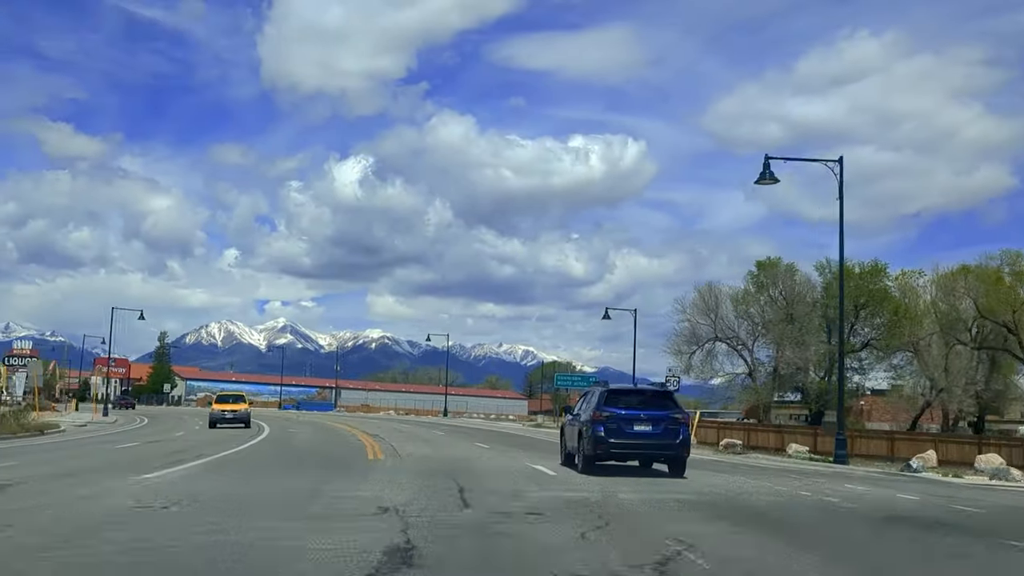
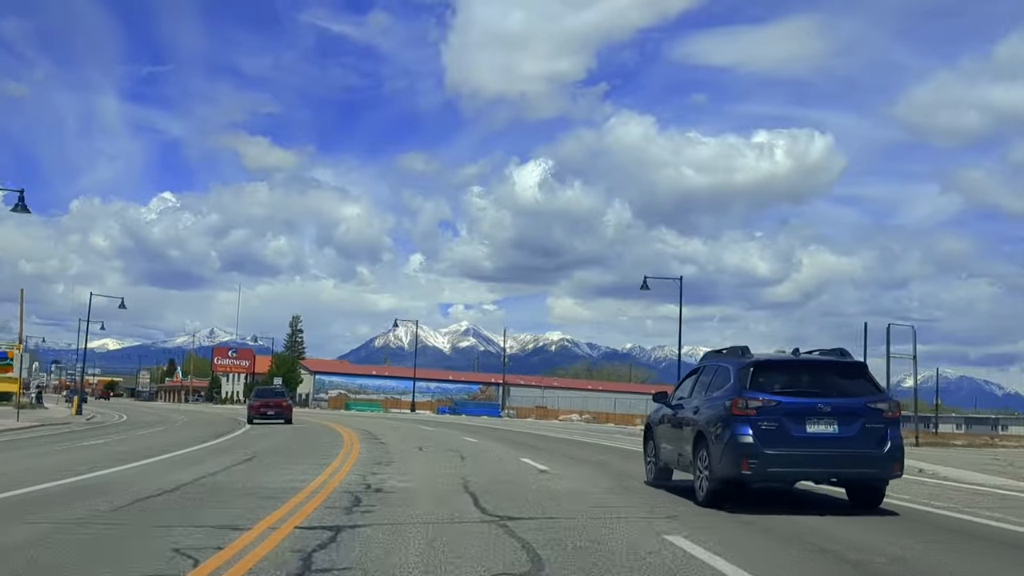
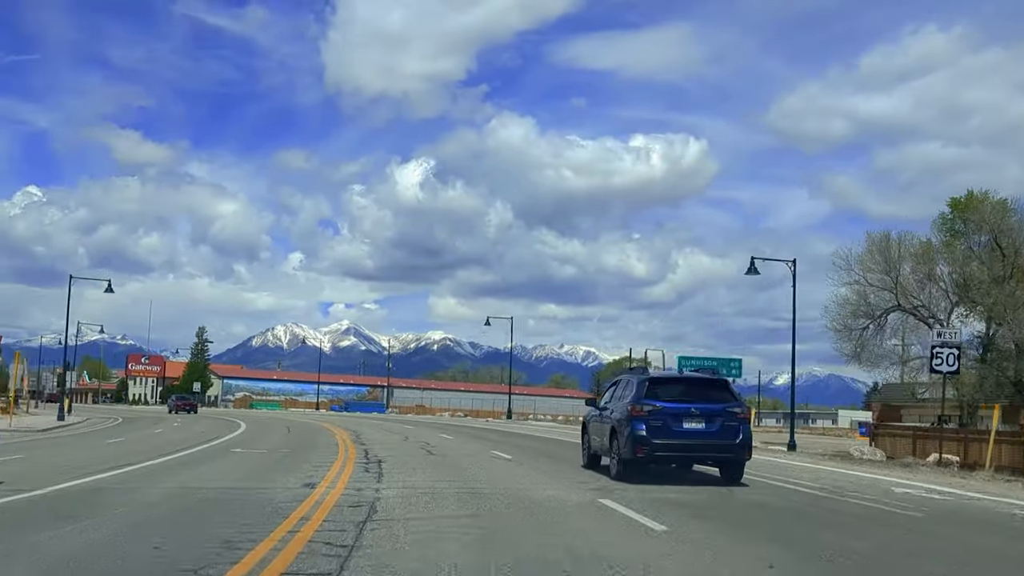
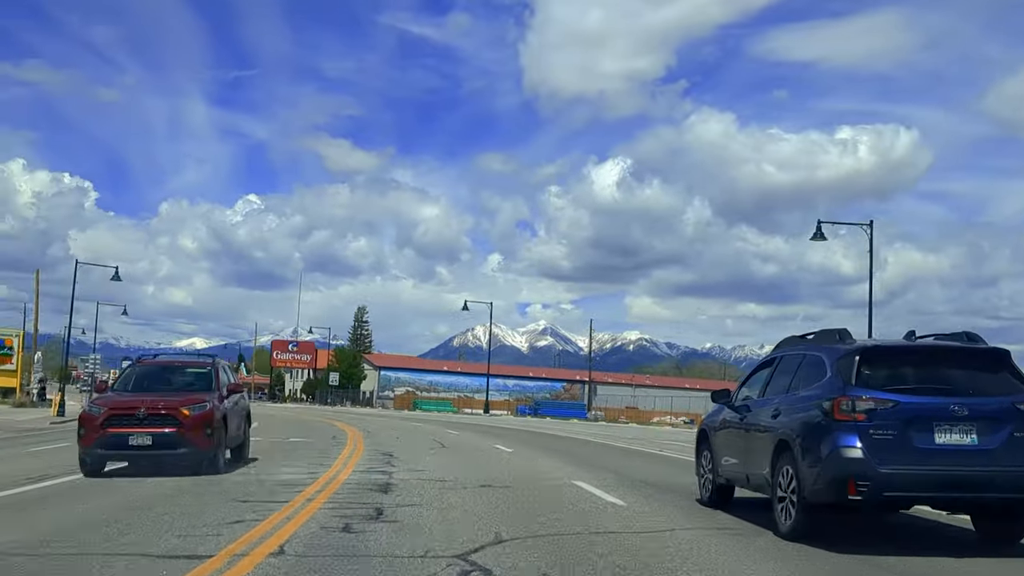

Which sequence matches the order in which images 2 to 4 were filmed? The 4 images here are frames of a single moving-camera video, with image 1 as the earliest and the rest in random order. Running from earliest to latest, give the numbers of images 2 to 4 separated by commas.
3, 2, 4
